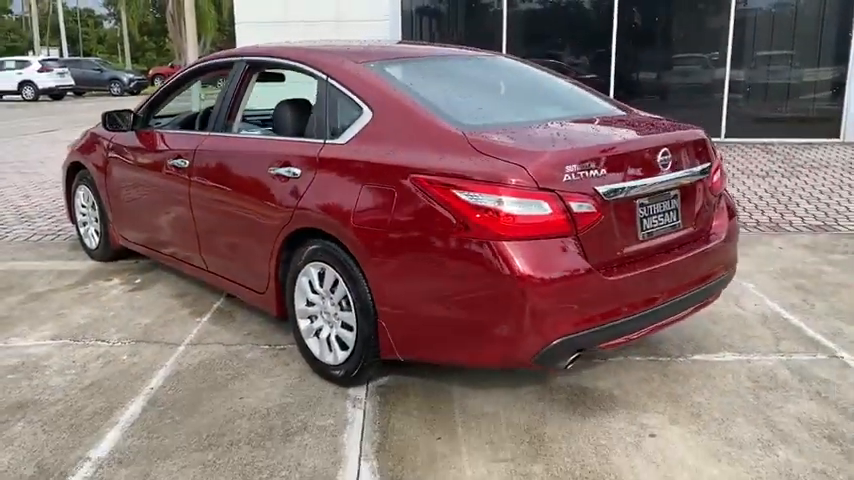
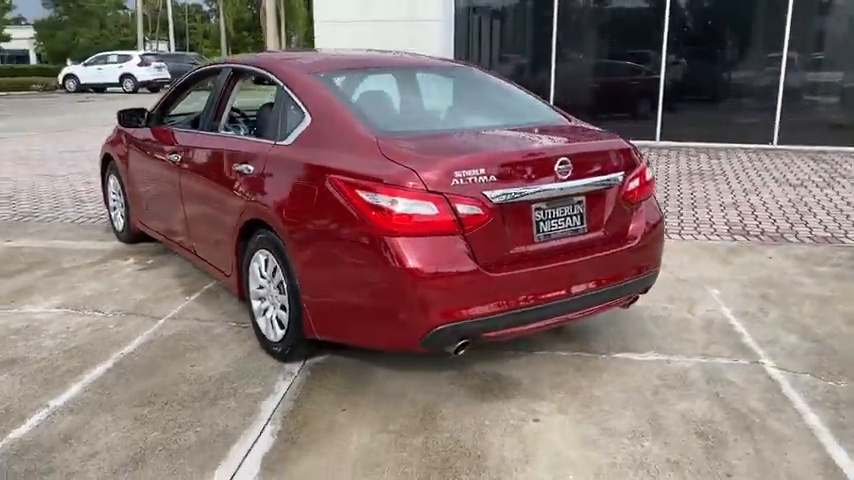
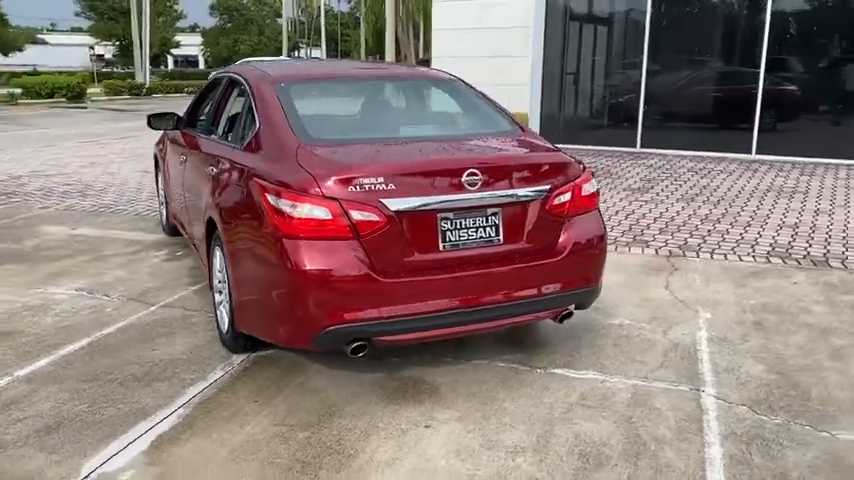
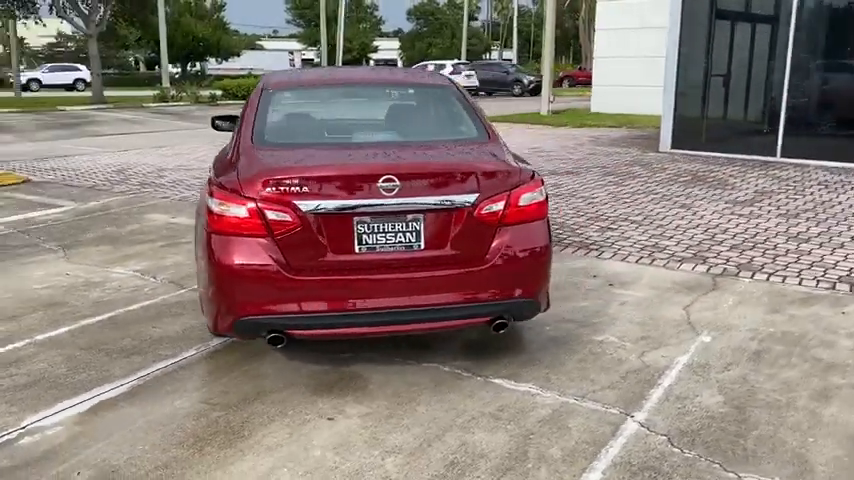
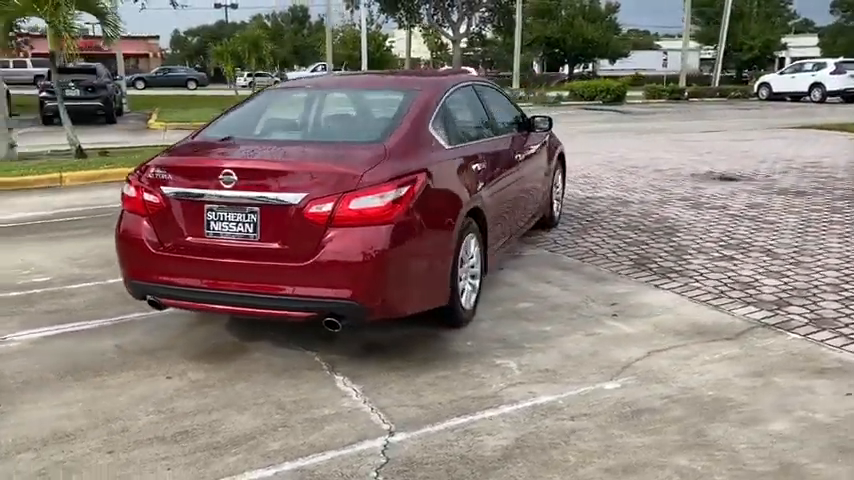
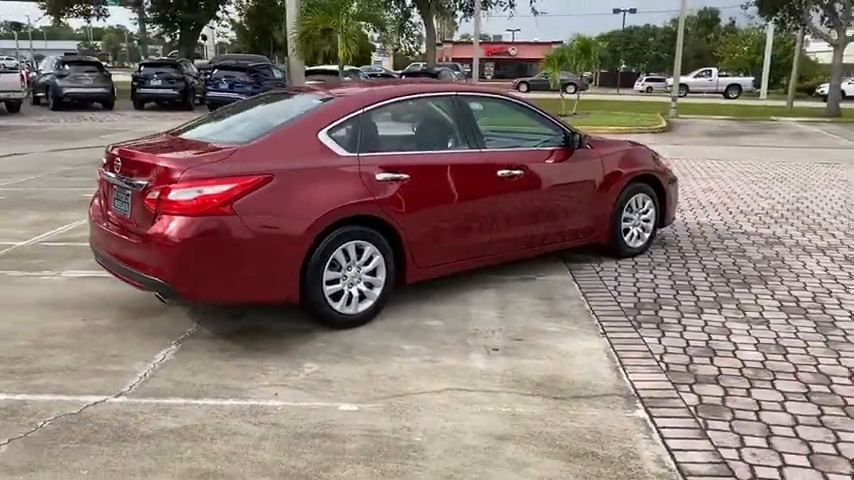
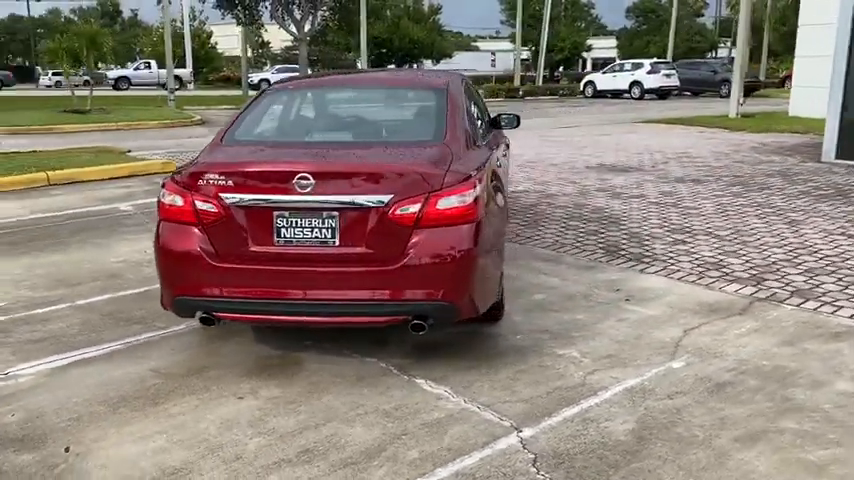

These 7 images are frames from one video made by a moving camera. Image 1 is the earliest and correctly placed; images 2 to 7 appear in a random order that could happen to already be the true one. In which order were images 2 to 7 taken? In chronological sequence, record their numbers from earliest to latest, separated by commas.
2, 3, 4, 7, 5, 6
